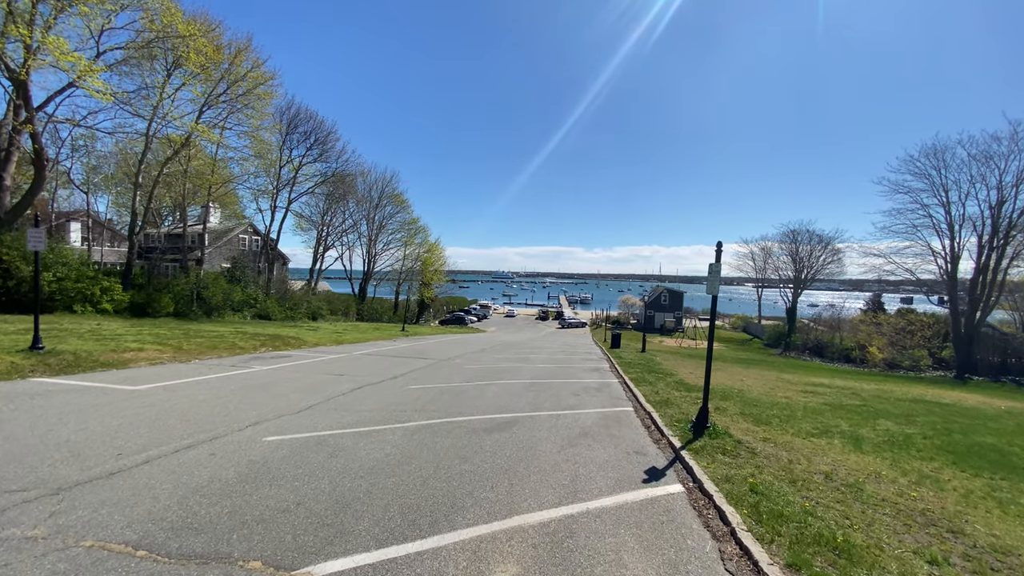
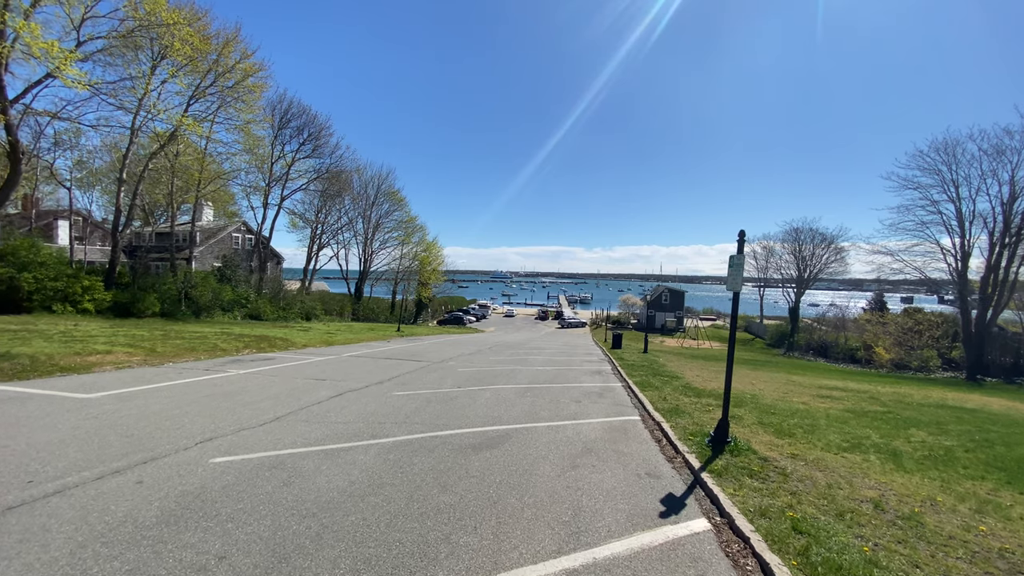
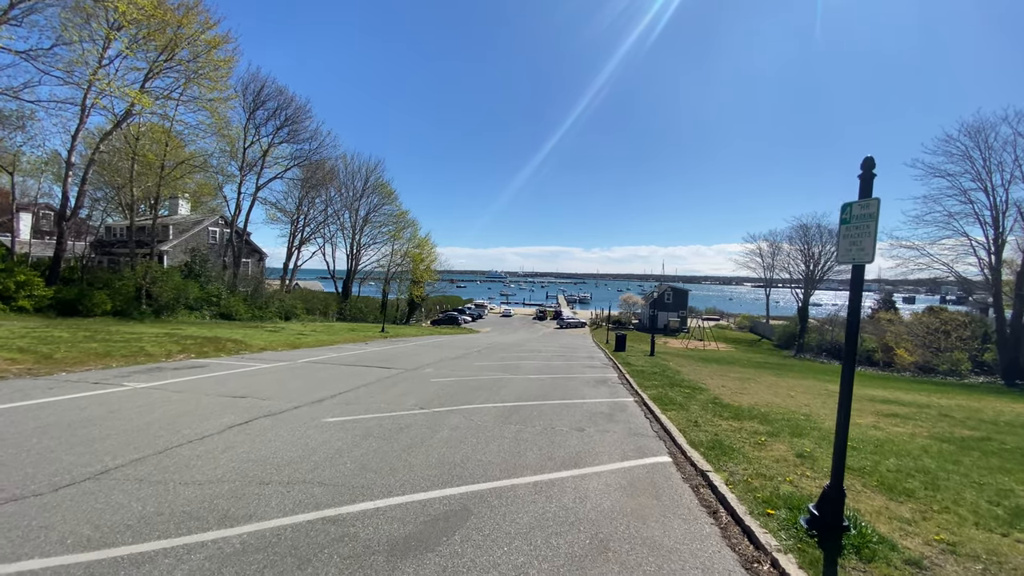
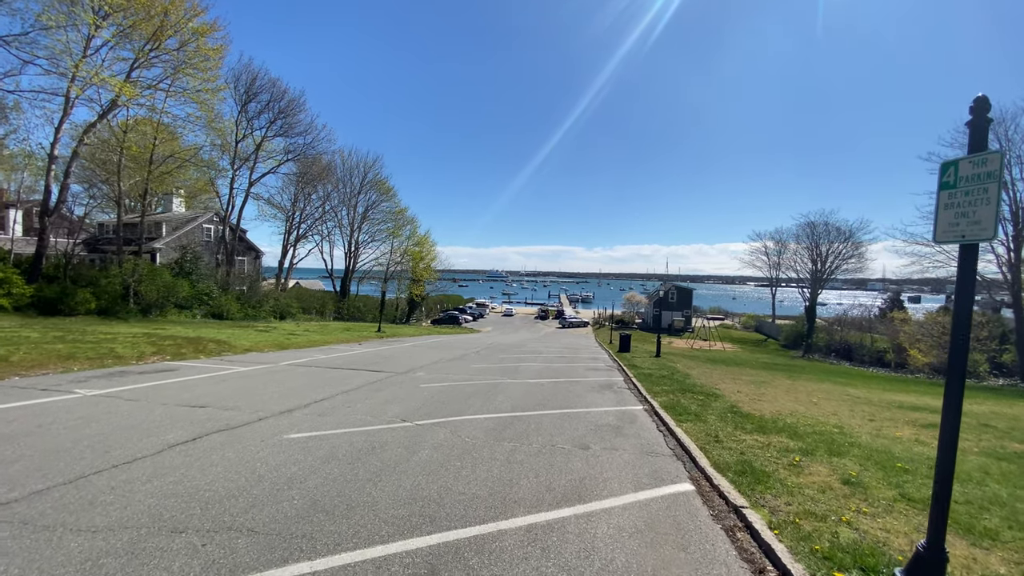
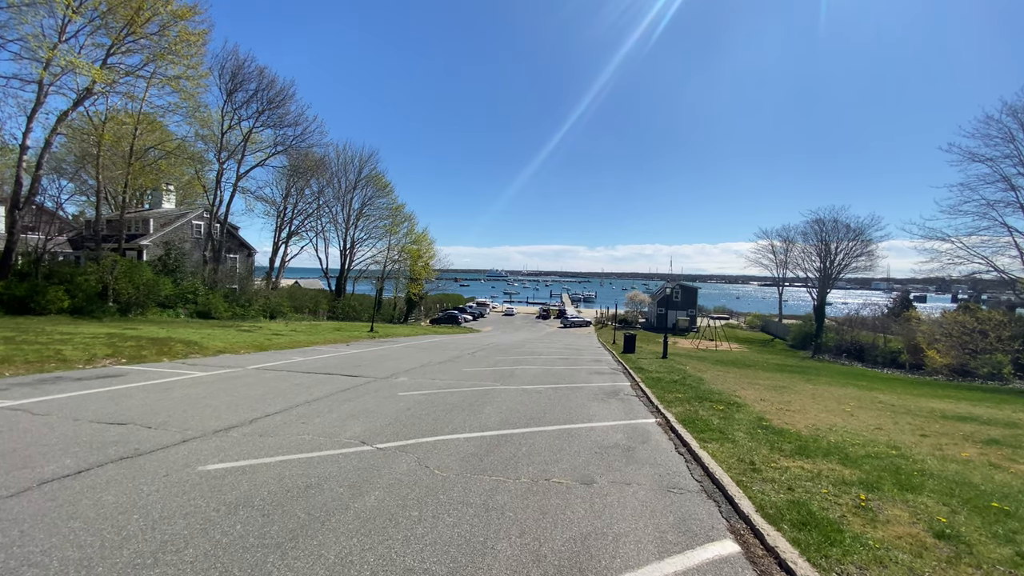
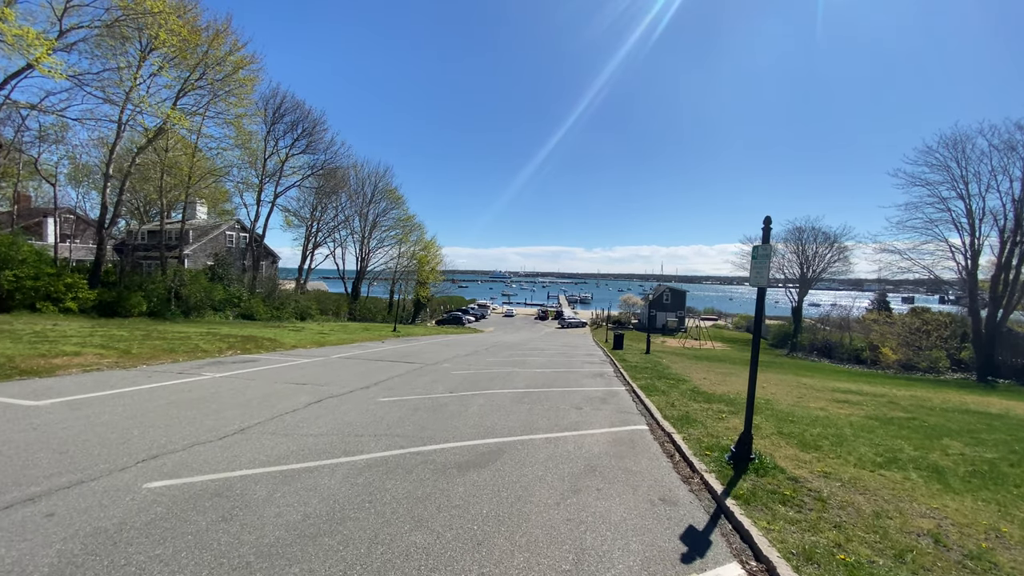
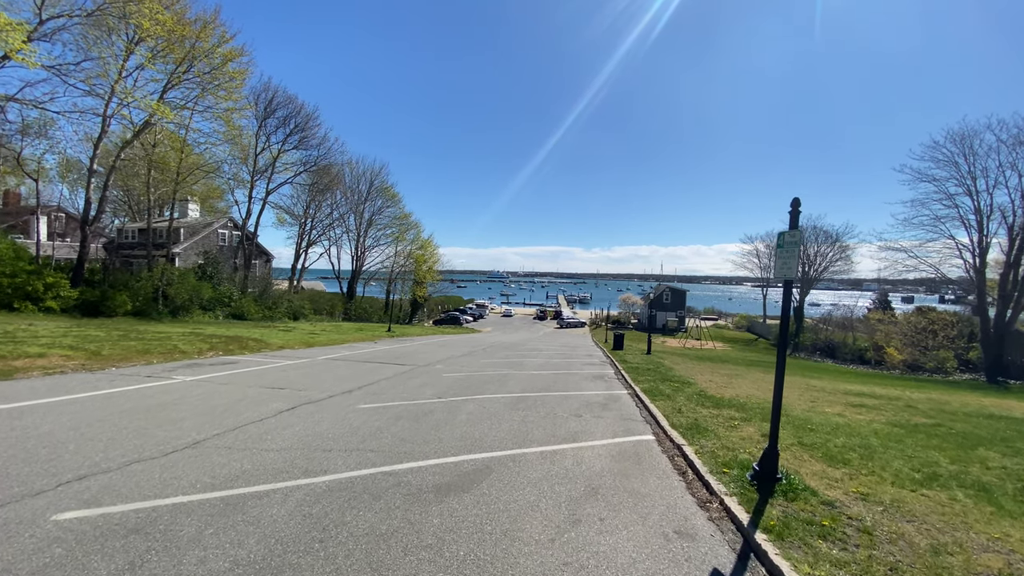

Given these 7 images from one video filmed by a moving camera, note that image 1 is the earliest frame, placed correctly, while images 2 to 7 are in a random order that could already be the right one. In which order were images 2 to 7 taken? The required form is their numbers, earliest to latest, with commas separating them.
2, 6, 7, 3, 4, 5
